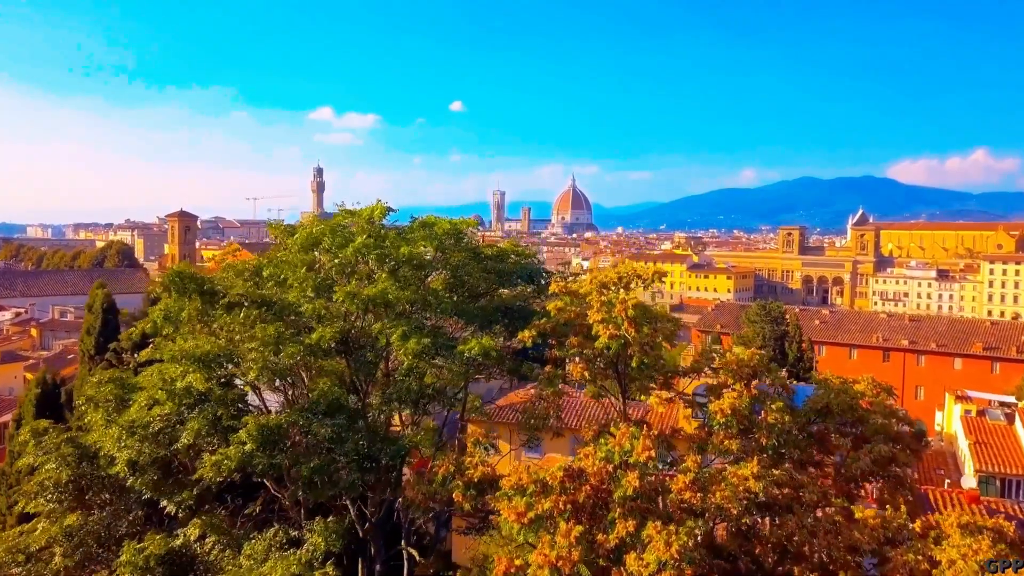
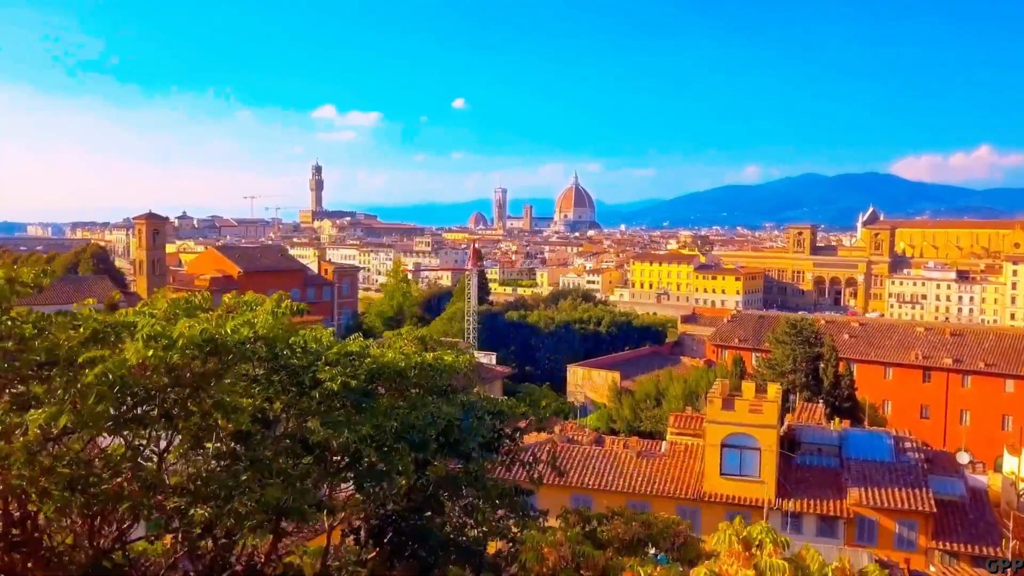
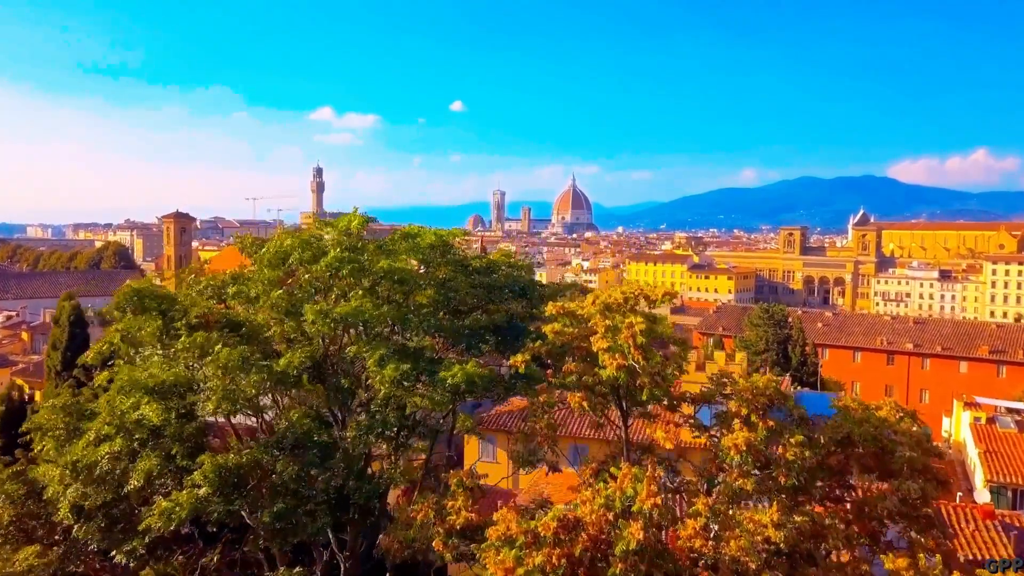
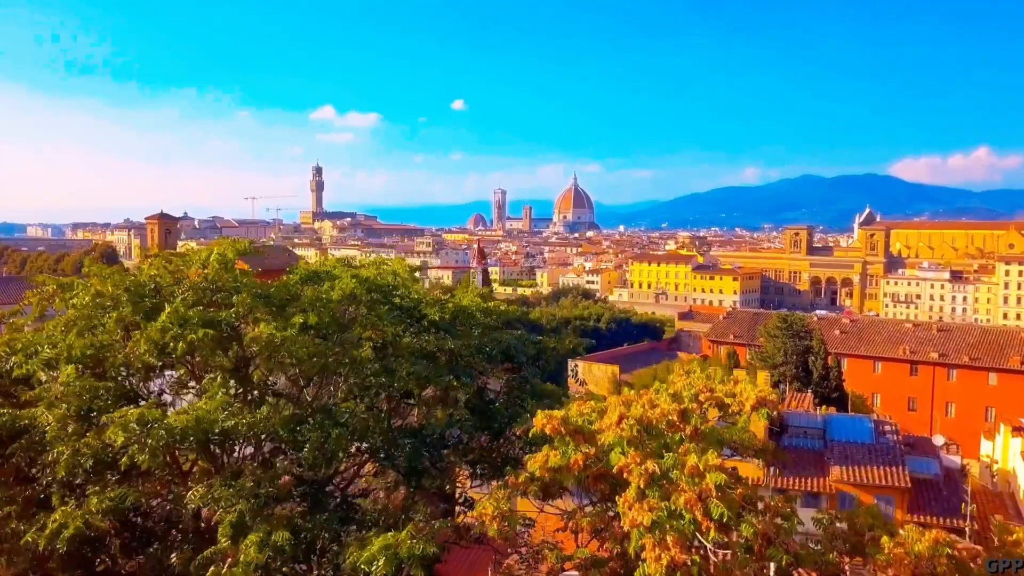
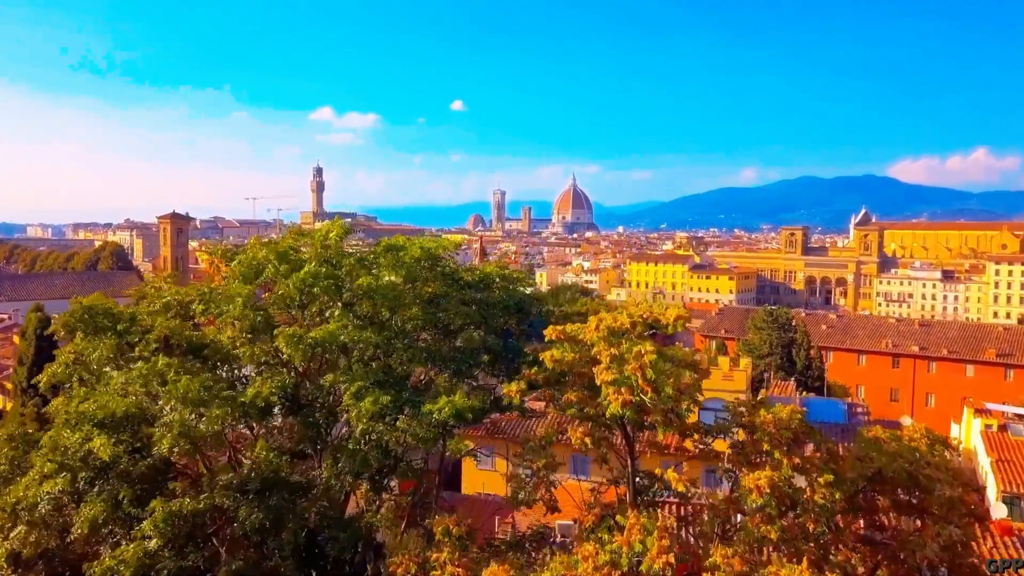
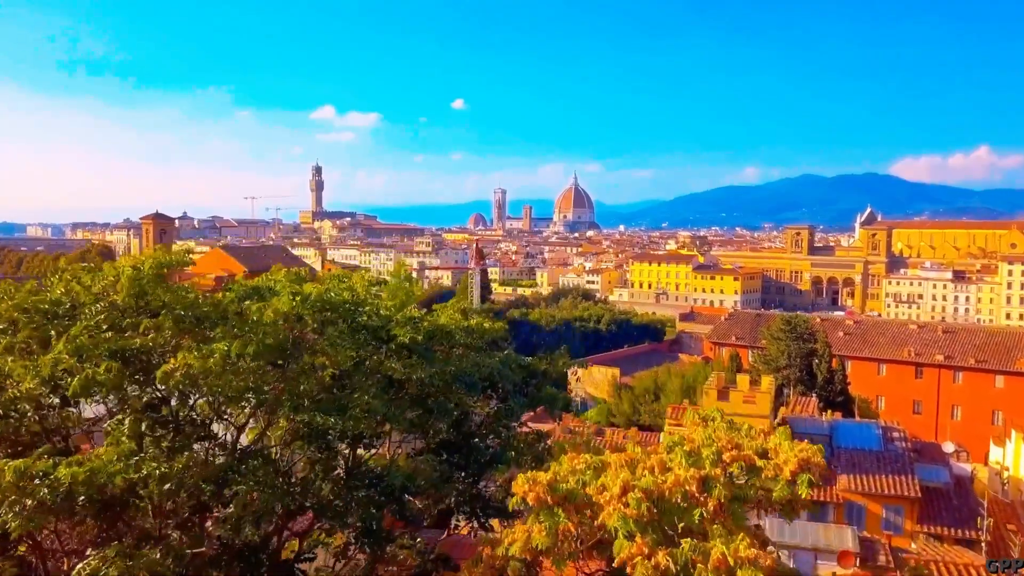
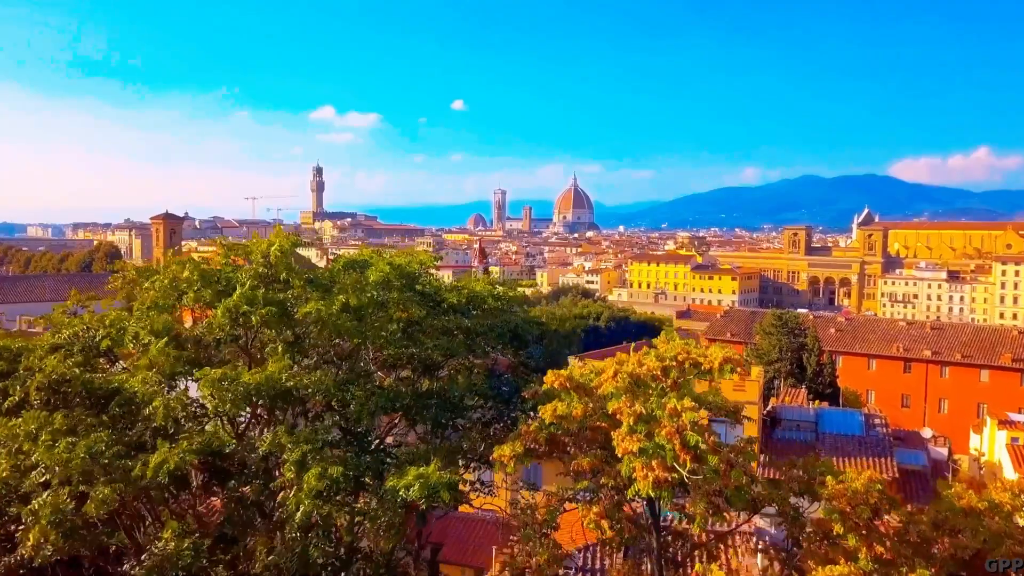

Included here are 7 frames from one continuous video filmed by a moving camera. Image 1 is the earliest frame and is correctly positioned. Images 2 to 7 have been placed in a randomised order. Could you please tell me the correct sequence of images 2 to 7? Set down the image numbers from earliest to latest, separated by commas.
3, 5, 7, 4, 6, 2
